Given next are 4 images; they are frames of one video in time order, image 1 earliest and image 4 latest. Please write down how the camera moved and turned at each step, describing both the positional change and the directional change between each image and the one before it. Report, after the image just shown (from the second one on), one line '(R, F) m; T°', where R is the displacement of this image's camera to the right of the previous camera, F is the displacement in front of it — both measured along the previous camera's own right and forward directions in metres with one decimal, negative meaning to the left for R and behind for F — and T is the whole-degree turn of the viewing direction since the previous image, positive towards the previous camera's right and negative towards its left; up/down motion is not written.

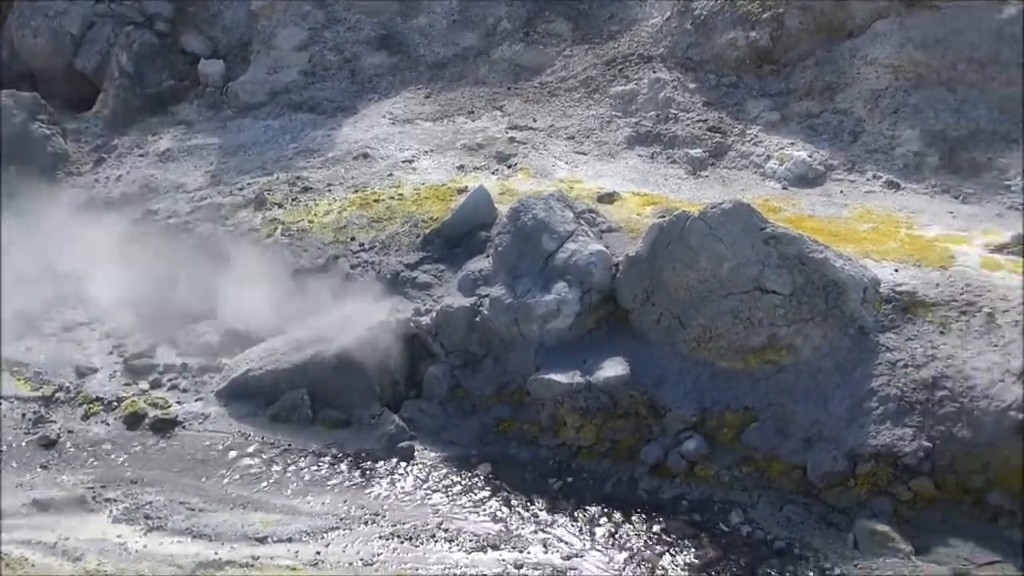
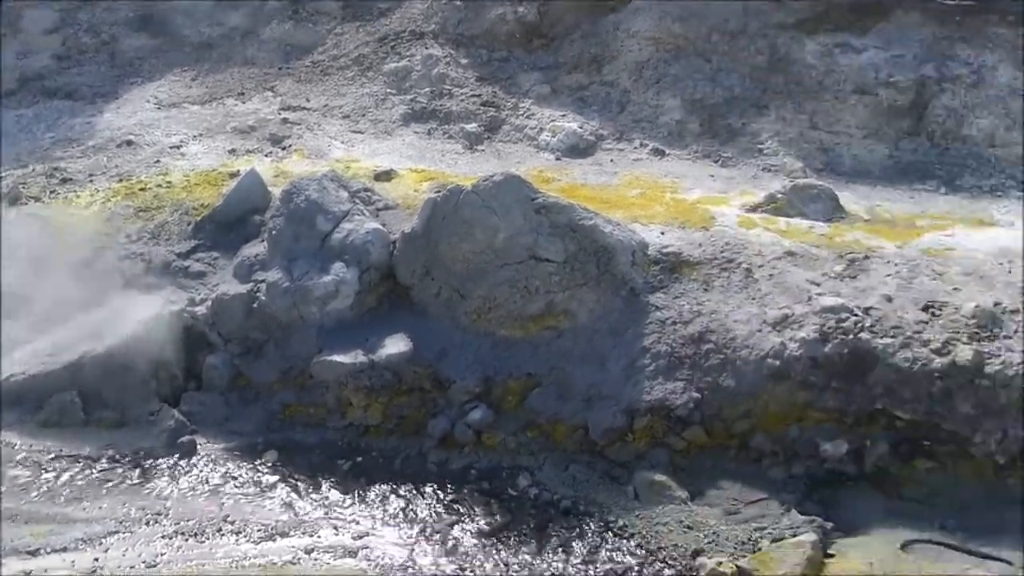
(+0.6, -0.1) m; +9°
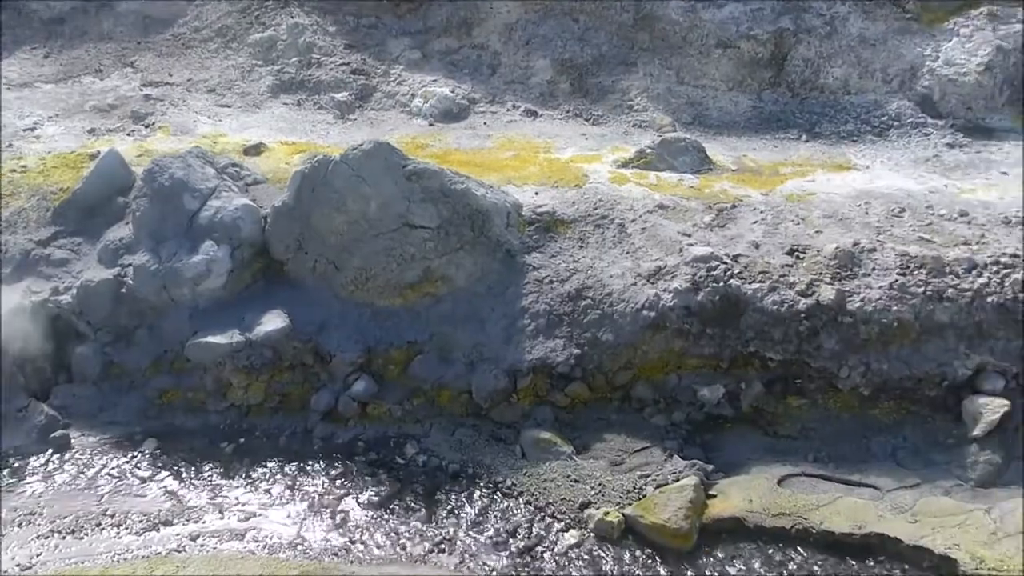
(+0.3, 0.0) m; +5°
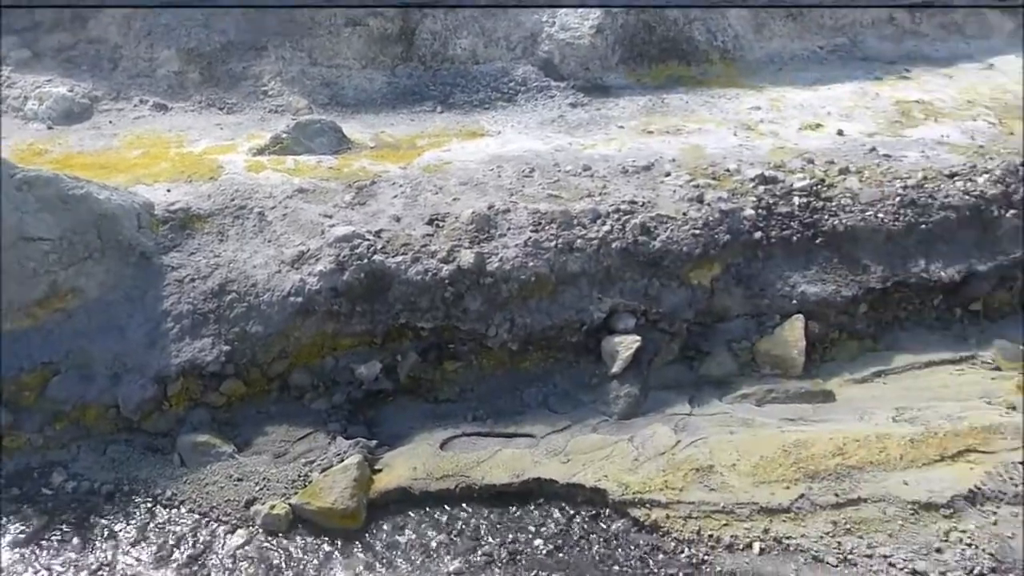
(+1.2, -0.1) m; +13°
